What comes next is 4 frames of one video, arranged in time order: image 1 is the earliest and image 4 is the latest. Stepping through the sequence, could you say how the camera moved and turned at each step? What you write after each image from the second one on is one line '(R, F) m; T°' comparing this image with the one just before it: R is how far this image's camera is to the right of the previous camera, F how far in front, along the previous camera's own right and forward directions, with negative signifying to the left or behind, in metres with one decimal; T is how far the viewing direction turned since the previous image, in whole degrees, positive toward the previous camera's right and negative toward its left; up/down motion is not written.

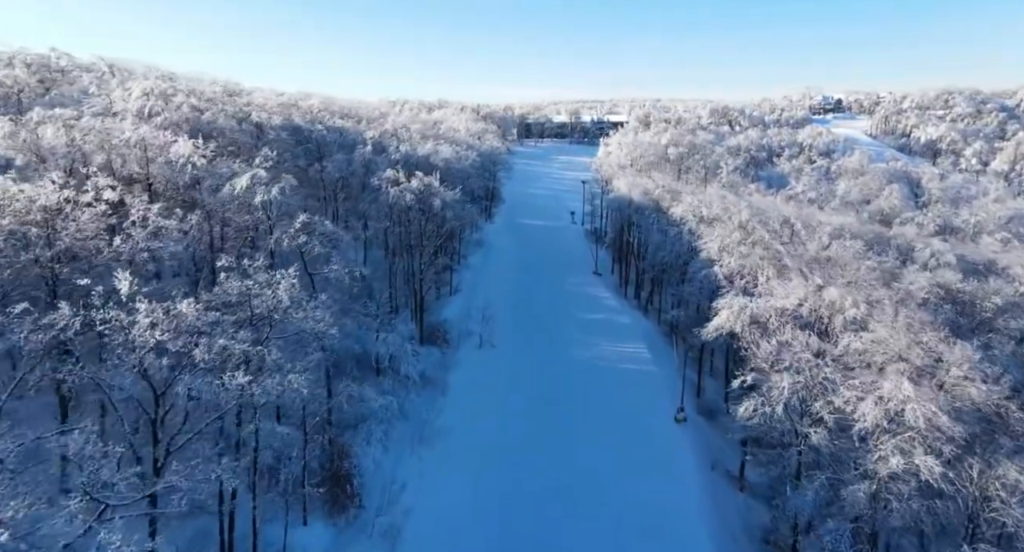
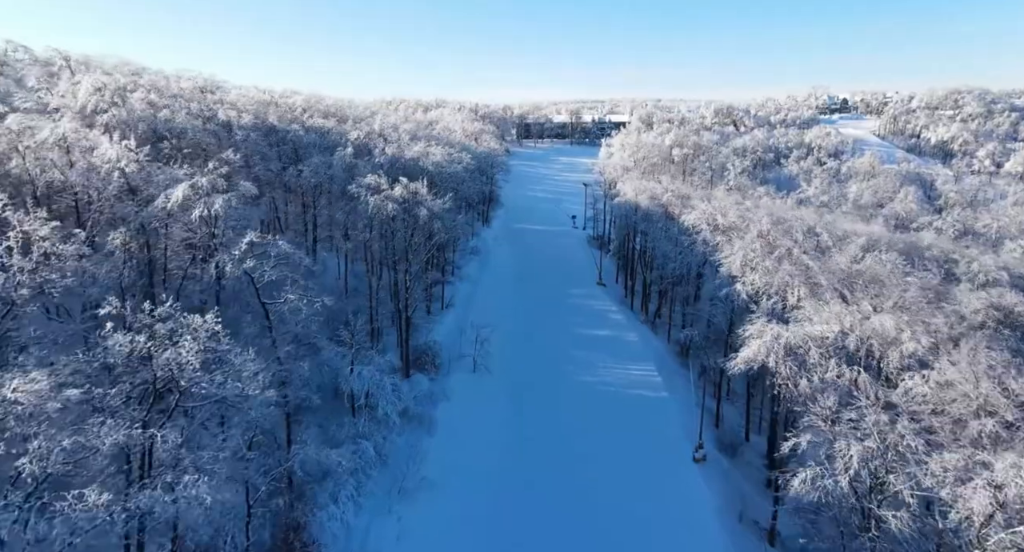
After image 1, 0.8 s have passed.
(+0.2, +5.3) m; 0°
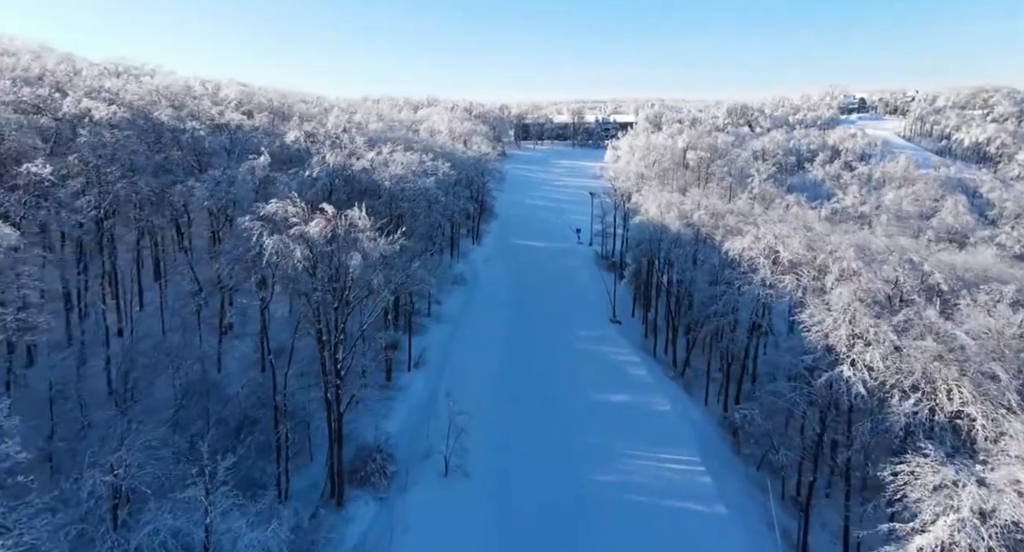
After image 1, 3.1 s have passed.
(+0.6, +14.8) m; 0°
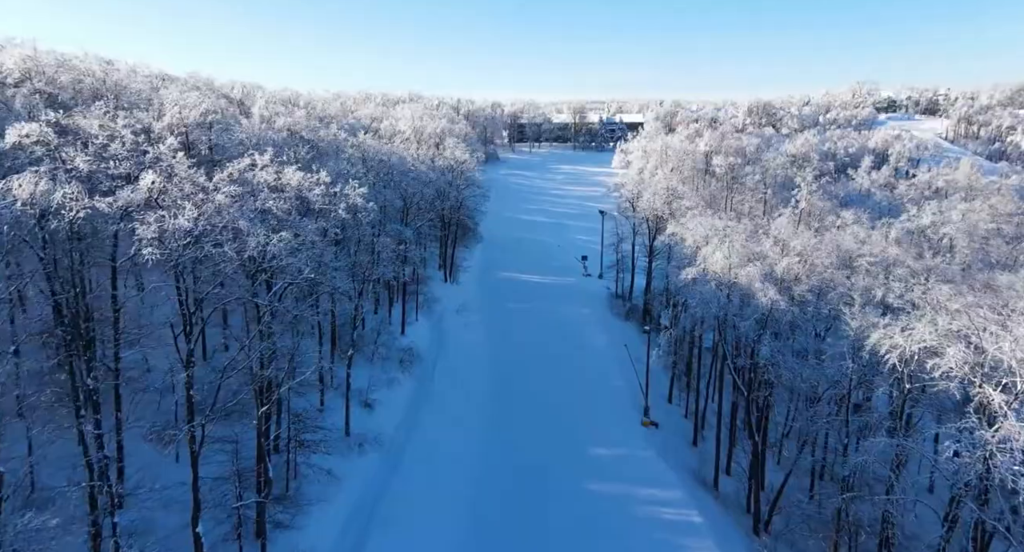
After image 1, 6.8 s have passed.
(+1.2, +22.3) m; 0°
